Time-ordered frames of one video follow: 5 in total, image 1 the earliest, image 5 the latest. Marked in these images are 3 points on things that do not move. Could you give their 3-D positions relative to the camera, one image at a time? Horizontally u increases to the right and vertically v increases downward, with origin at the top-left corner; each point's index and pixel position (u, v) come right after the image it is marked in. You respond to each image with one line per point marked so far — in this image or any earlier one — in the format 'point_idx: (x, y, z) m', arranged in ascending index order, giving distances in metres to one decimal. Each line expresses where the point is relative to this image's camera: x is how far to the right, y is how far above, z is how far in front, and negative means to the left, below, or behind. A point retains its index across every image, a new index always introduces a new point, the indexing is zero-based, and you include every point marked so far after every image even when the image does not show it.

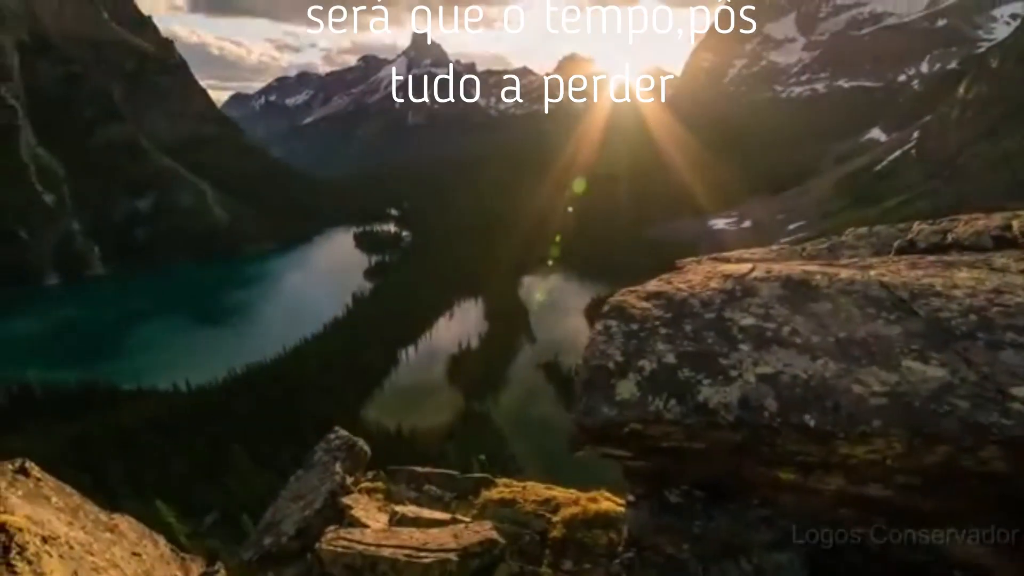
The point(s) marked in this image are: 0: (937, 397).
0: (+6.8, -1.7, +8.5) m
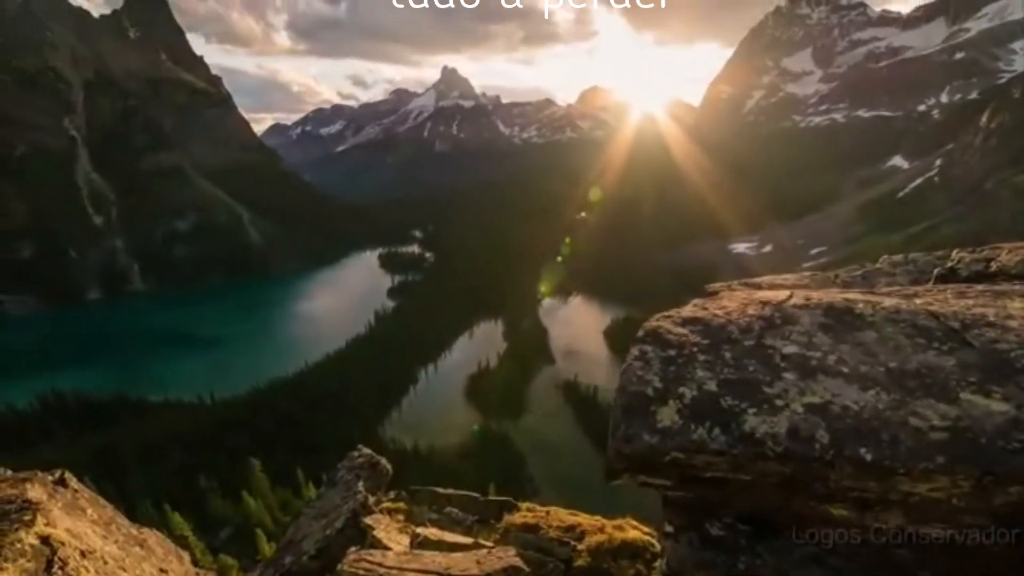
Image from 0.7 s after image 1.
0: (+7.4, -2.2, +8.1) m
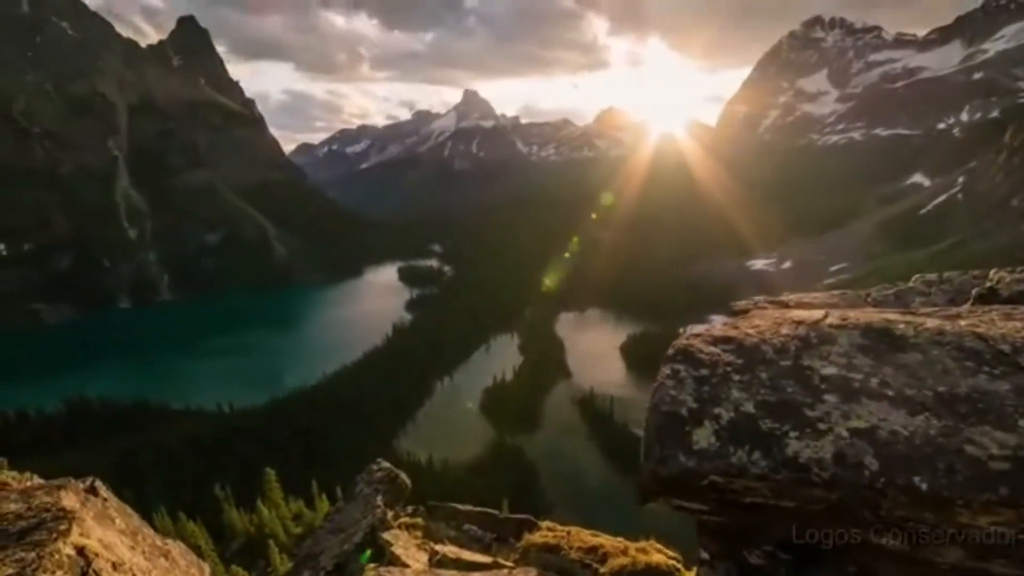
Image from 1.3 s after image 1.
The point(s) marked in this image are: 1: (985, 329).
0: (+7.8, -2.5, +7.8) m
1: (+8.6, -0.8, +9.8) m
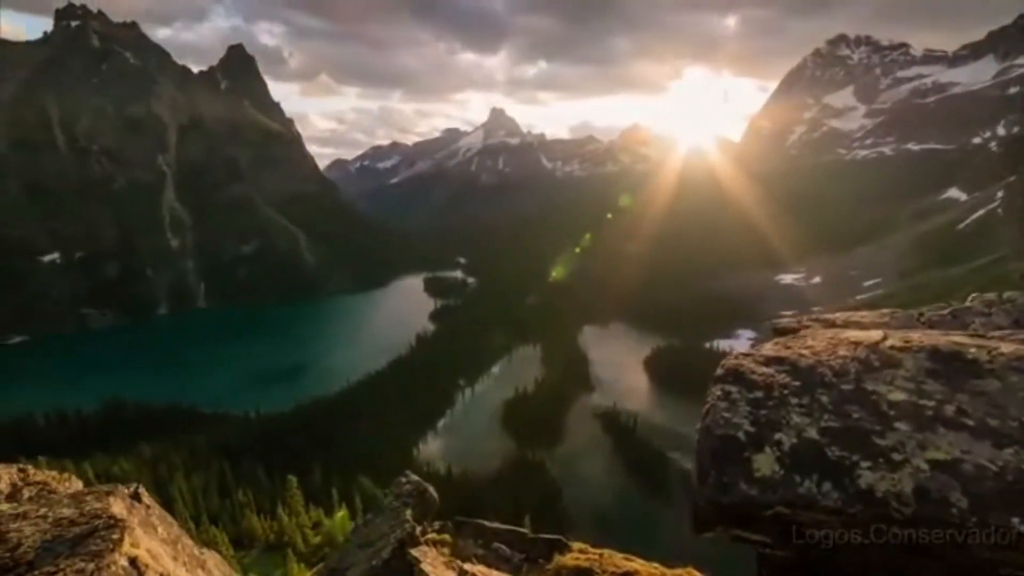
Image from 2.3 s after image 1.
0: (+8.5, -2.8, +7.1) m
1: (+9.4, -1.2, +9.1) m
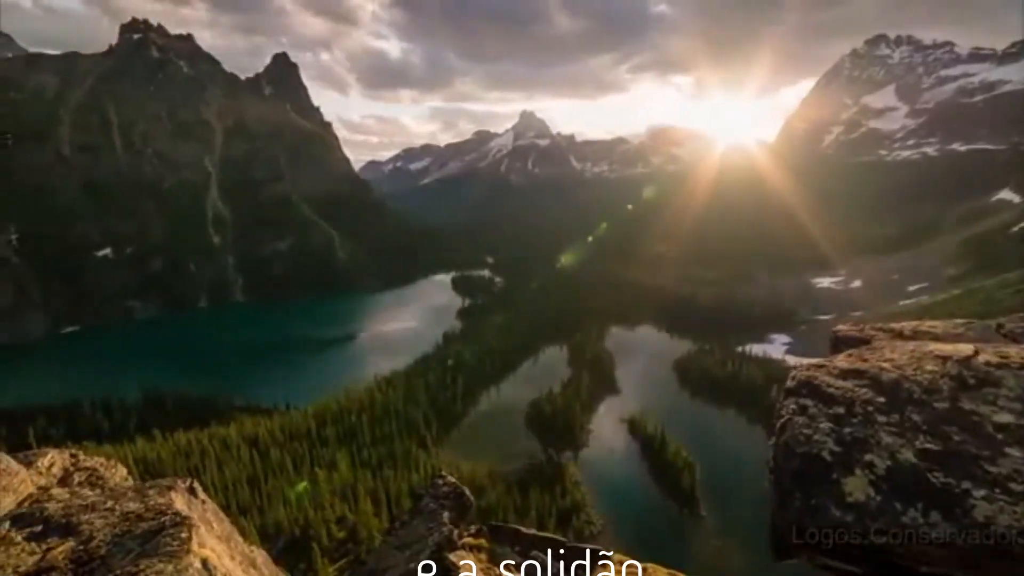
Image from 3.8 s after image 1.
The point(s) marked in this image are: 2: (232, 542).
0: (+9.4, -3.0, +6.3) m
1: (+10.4, -1.4, +8.2) m
2: (-7.8, -6.9, +14.7) m
